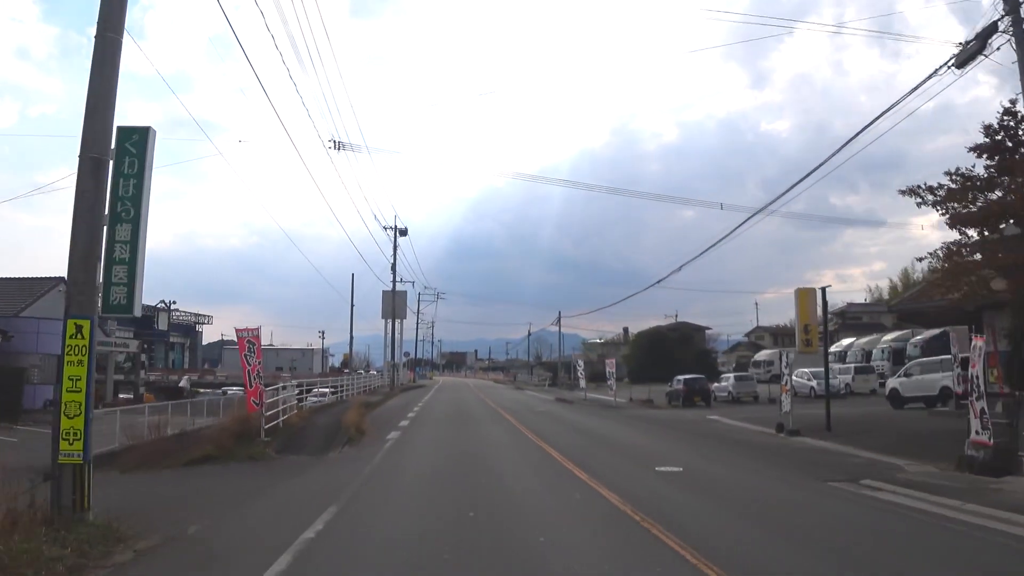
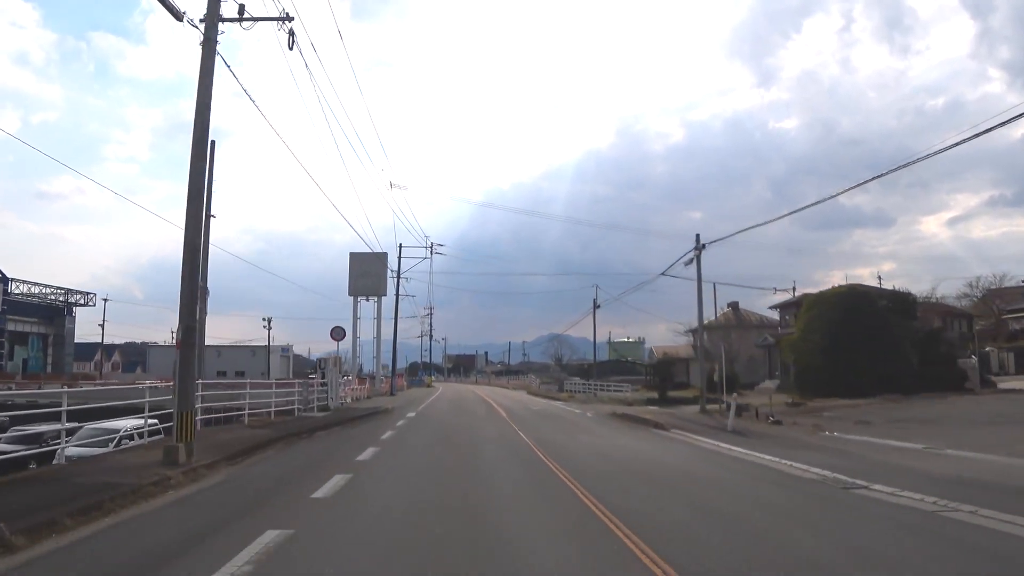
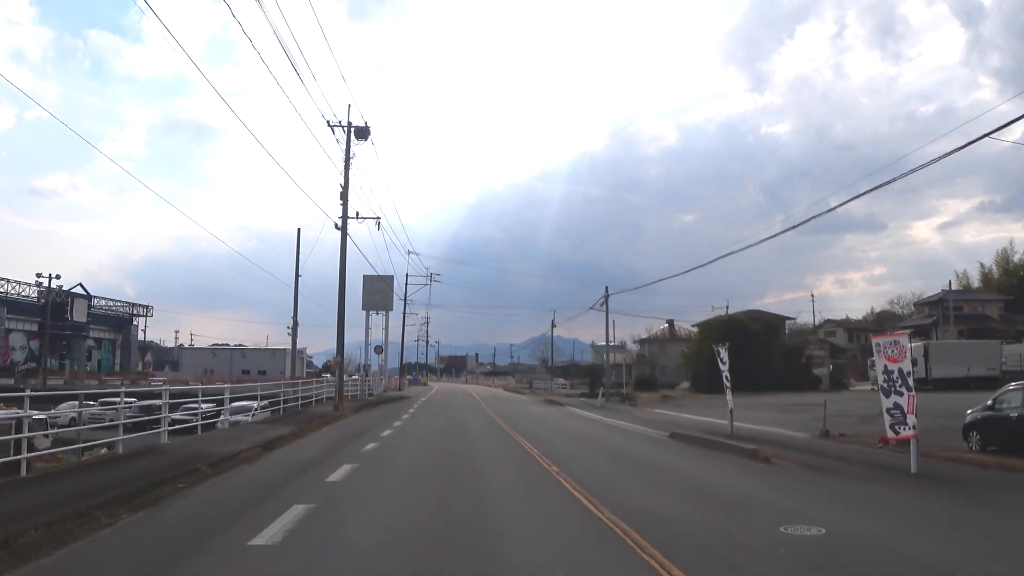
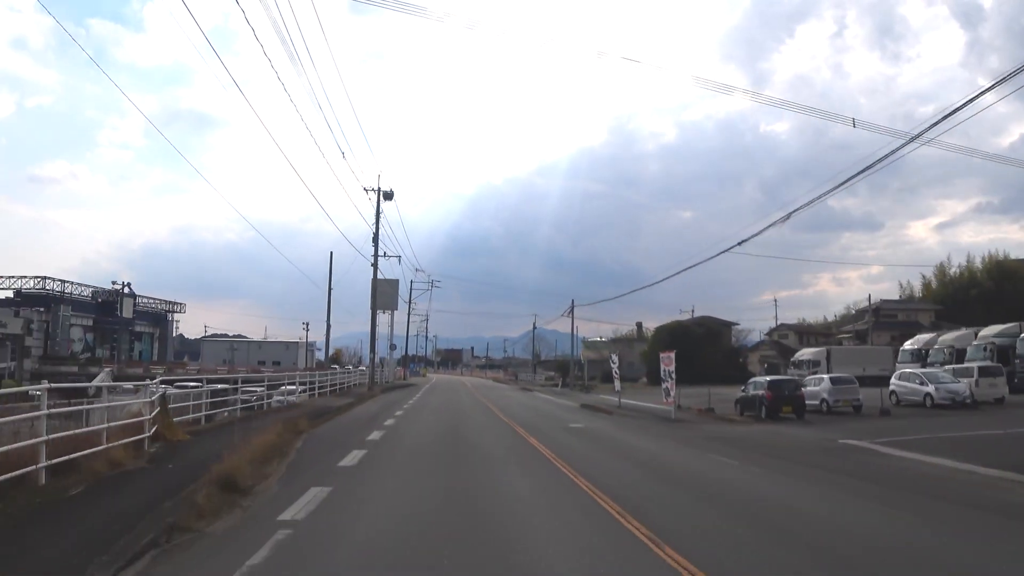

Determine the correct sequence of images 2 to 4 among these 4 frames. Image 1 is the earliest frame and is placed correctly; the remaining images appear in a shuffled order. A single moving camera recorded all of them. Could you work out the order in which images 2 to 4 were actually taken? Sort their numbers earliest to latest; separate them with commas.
4, 3, 2
